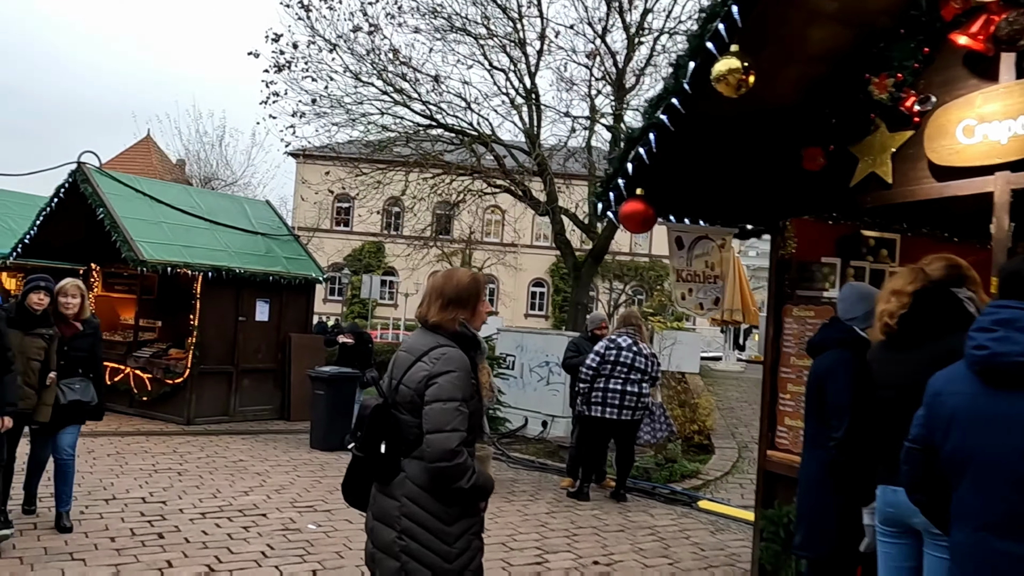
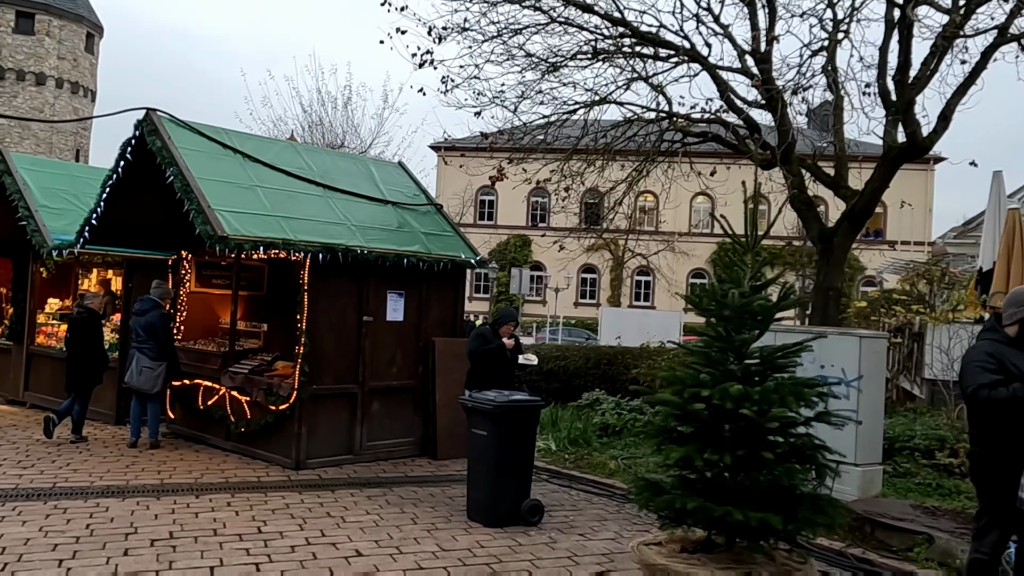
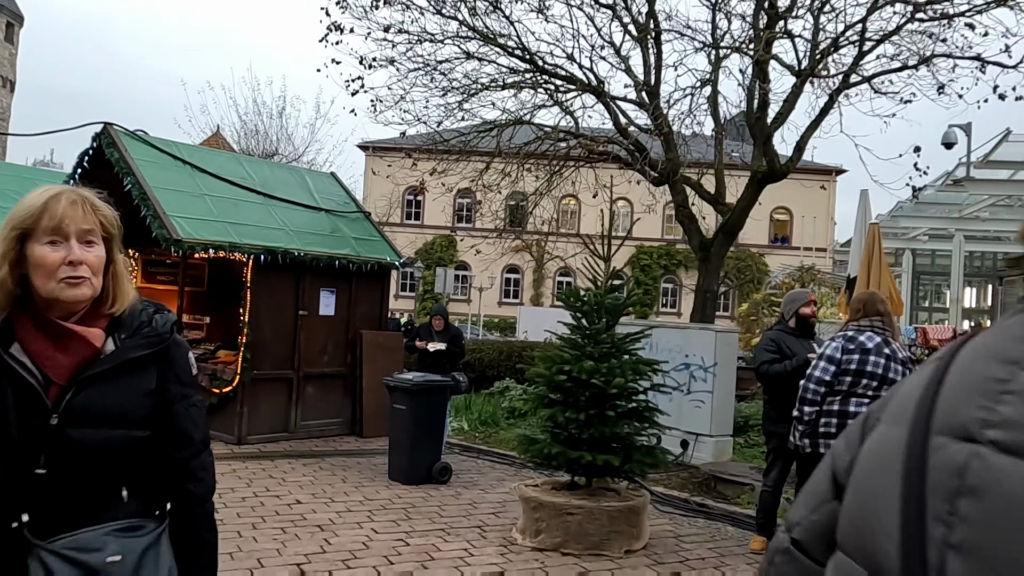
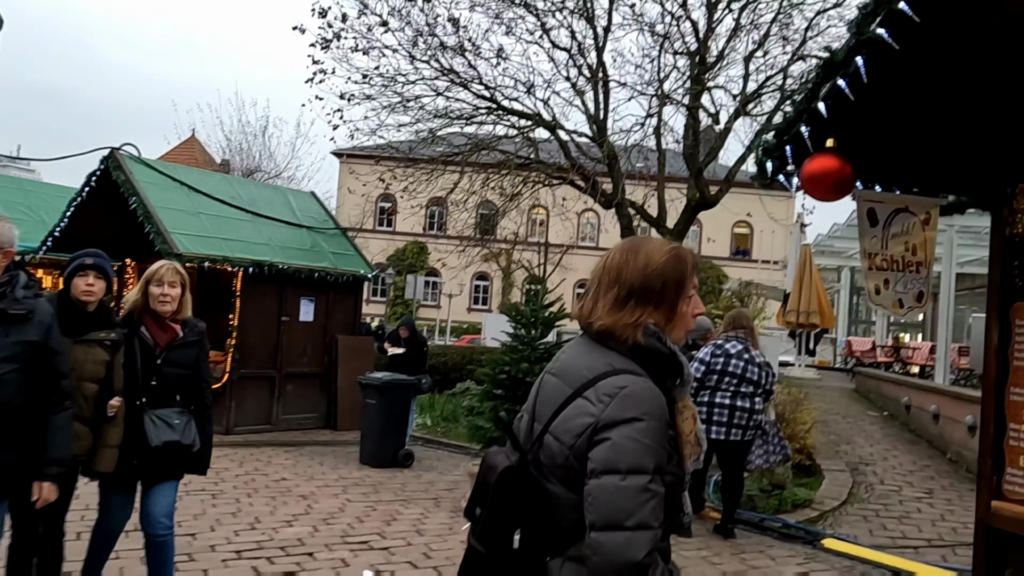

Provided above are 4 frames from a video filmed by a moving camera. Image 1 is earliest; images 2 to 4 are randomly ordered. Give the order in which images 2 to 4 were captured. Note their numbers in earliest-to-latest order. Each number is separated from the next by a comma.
4, 3, 2
